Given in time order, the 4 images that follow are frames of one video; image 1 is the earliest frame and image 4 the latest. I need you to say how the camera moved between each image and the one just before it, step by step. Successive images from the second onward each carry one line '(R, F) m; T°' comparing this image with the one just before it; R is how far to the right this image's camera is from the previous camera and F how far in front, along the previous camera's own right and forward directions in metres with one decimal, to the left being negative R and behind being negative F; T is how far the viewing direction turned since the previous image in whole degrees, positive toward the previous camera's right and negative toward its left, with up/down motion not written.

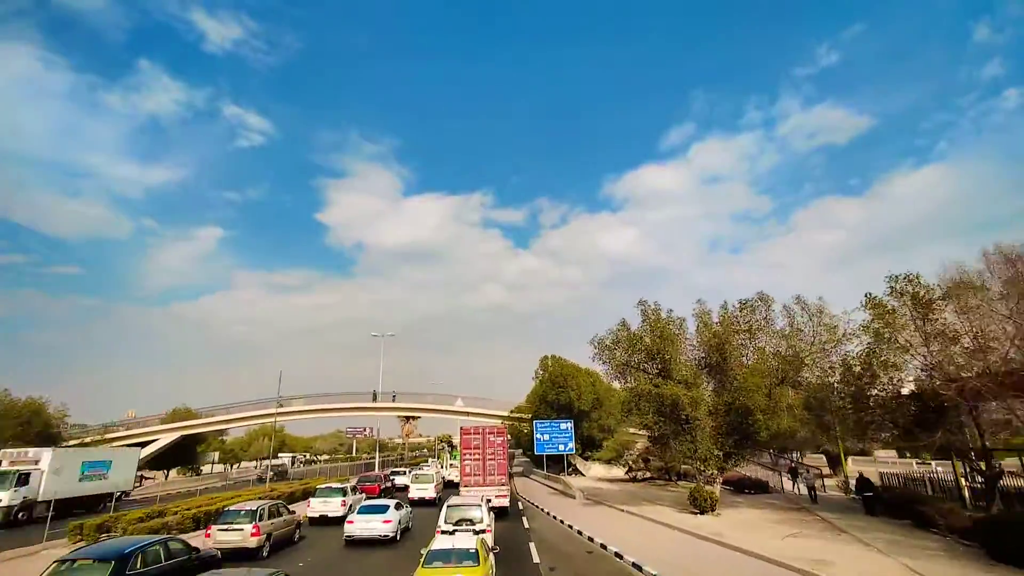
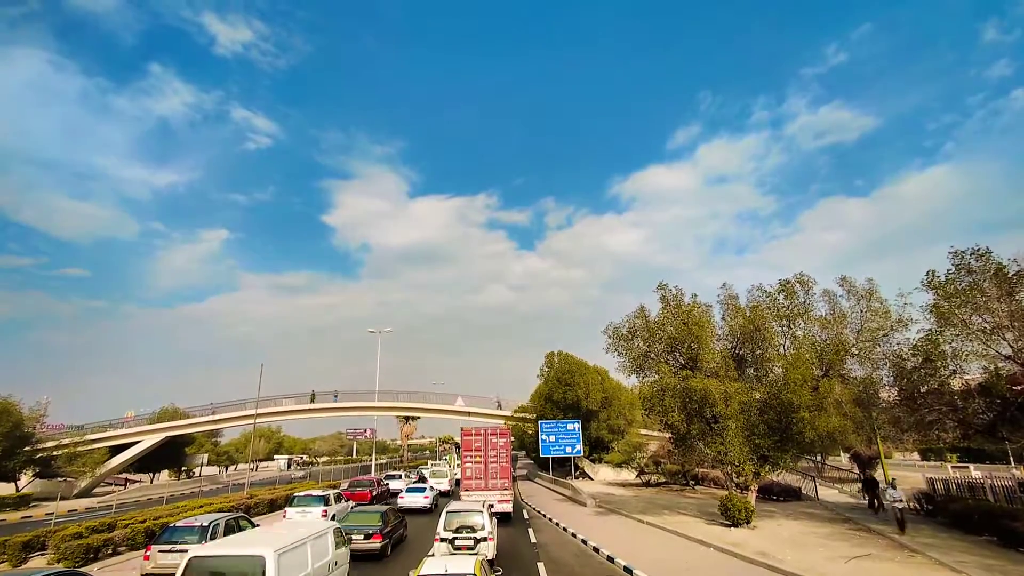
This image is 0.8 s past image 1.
(-0.1, +3.0) m; 0°
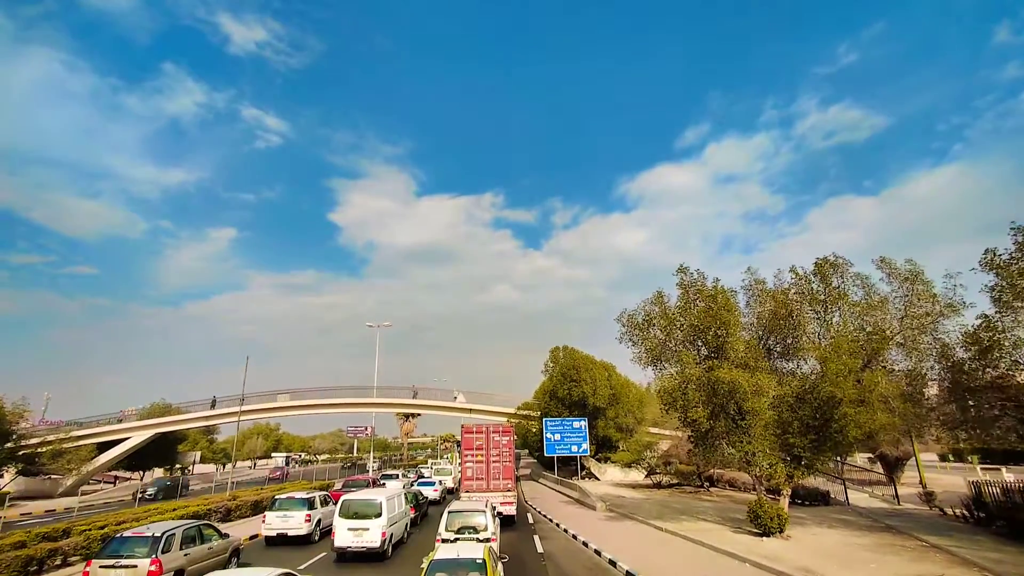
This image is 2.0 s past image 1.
(-0.1, +2.1) m; 0°
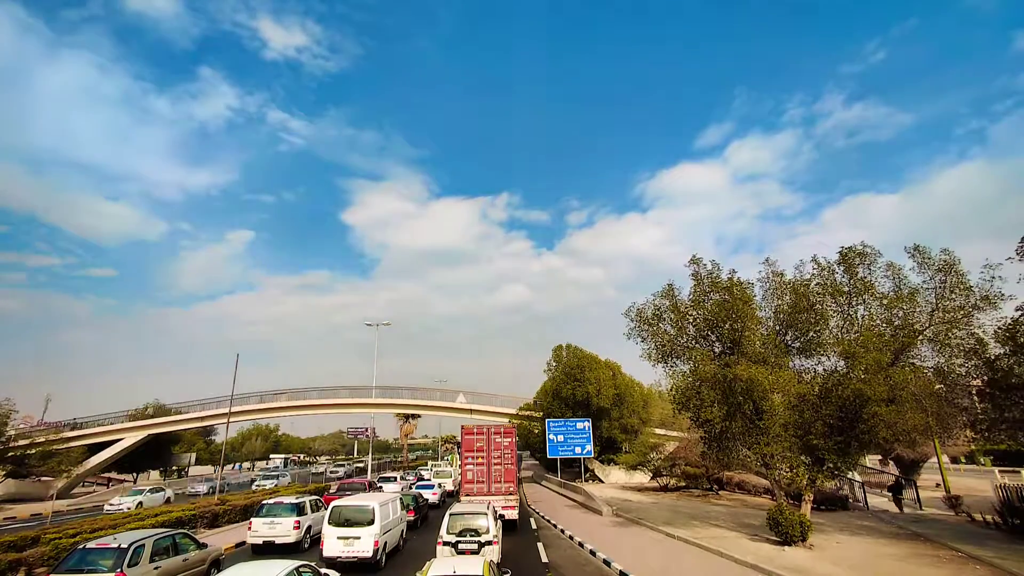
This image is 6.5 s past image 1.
(0.0, +1.2) m; 0°
